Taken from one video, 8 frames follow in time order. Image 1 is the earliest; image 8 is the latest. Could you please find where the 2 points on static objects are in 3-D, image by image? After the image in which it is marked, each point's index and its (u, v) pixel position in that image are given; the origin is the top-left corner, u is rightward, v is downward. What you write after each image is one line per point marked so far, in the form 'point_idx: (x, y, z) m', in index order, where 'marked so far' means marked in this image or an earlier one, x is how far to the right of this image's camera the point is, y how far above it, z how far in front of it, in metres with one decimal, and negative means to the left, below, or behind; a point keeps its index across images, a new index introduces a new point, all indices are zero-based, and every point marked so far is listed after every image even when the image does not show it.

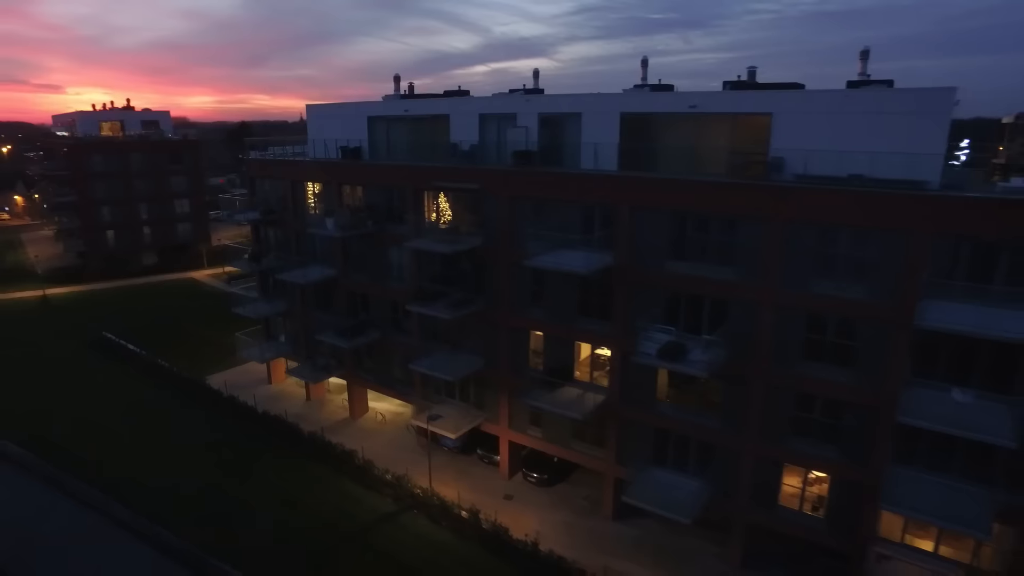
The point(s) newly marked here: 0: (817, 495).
0: (+10.0, -6.8, +18.6) m
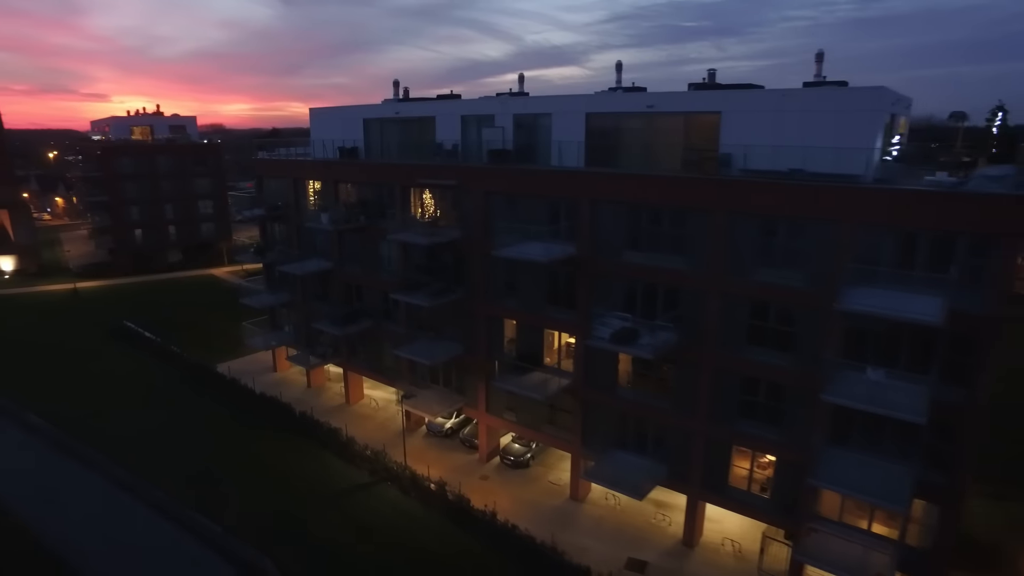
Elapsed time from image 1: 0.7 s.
0: (+8.6, -6.4, +19.5) m
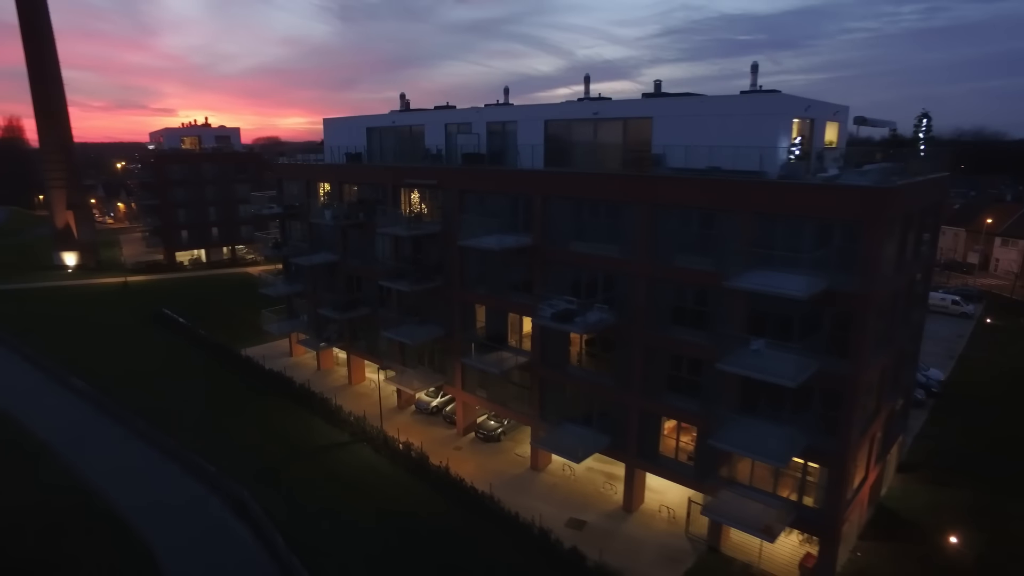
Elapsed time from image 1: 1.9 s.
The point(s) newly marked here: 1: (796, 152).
0: (+6.6, -5.9, +21.6) m
1: (+9.5, +4.5, +18.7) m
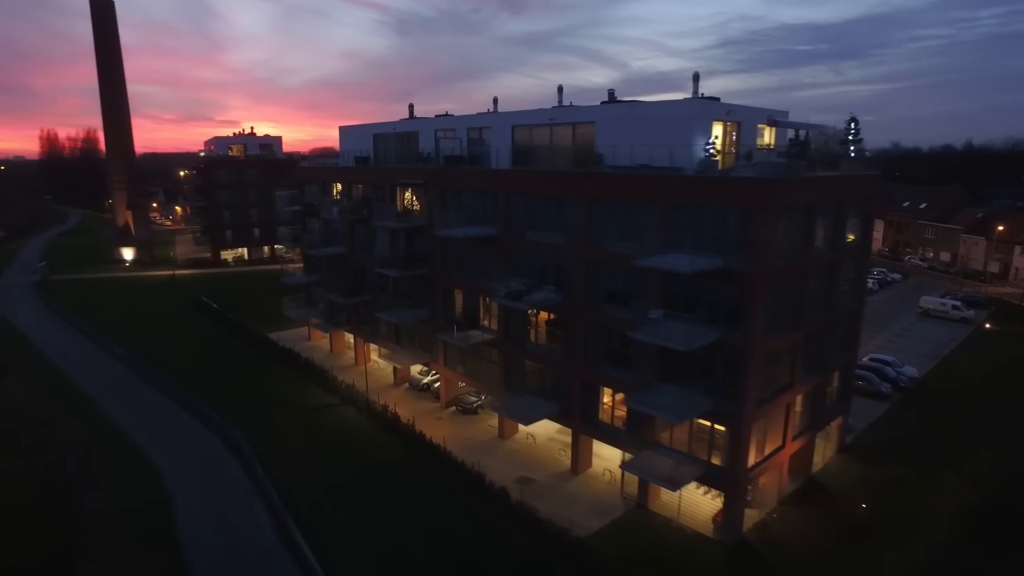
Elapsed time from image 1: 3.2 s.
0: (+4.6, -5.2, +24.3) m
1: (+7.4, +5.1, +21.4) m
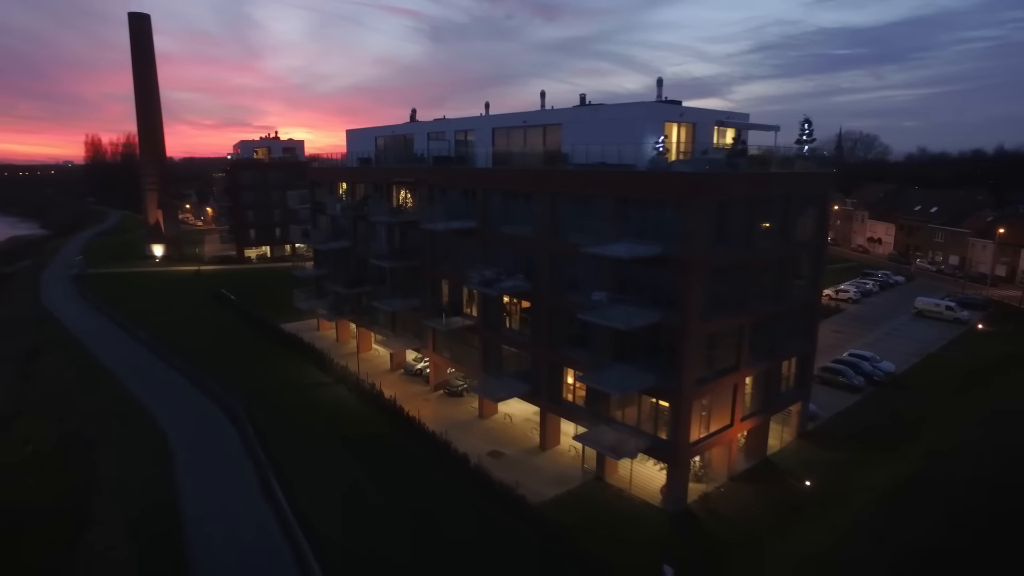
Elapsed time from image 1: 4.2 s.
0: (+3.2, -4.7, +26.4) m
1: (+6.0, +5.7, +23.3) m
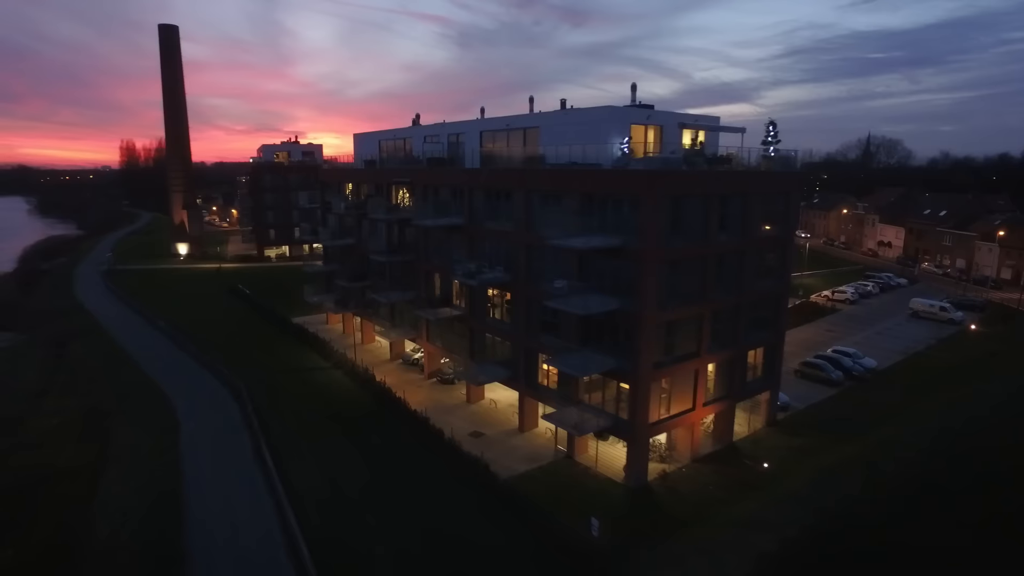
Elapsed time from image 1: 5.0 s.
0: (+2.1, -4.3, +28.2) m
1: (+4.9, +6.1, +25.2) m
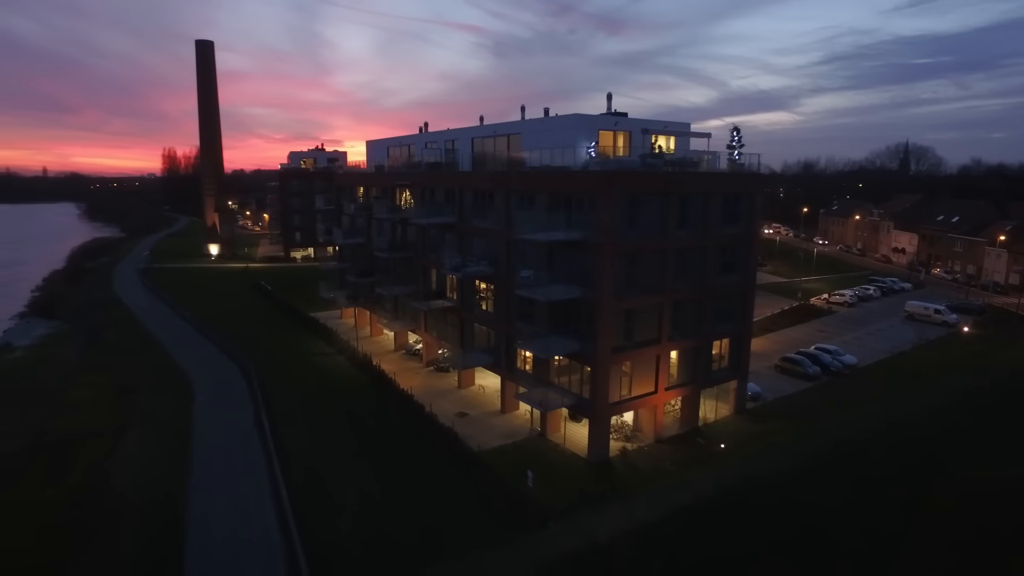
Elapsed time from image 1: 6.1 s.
0: (+1.0, -3.9, +30.8) m
1: (+3.7, +6.5, +27.7) m
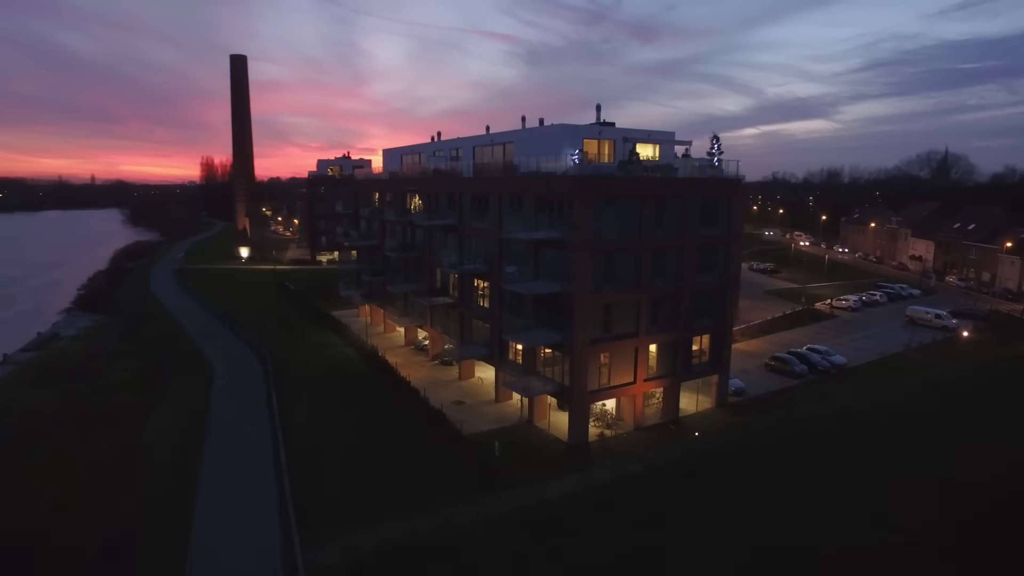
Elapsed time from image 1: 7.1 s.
0: (+0.5, -3.7, +33.1) m
1: (+3.2, +6.7, +30.1) m
